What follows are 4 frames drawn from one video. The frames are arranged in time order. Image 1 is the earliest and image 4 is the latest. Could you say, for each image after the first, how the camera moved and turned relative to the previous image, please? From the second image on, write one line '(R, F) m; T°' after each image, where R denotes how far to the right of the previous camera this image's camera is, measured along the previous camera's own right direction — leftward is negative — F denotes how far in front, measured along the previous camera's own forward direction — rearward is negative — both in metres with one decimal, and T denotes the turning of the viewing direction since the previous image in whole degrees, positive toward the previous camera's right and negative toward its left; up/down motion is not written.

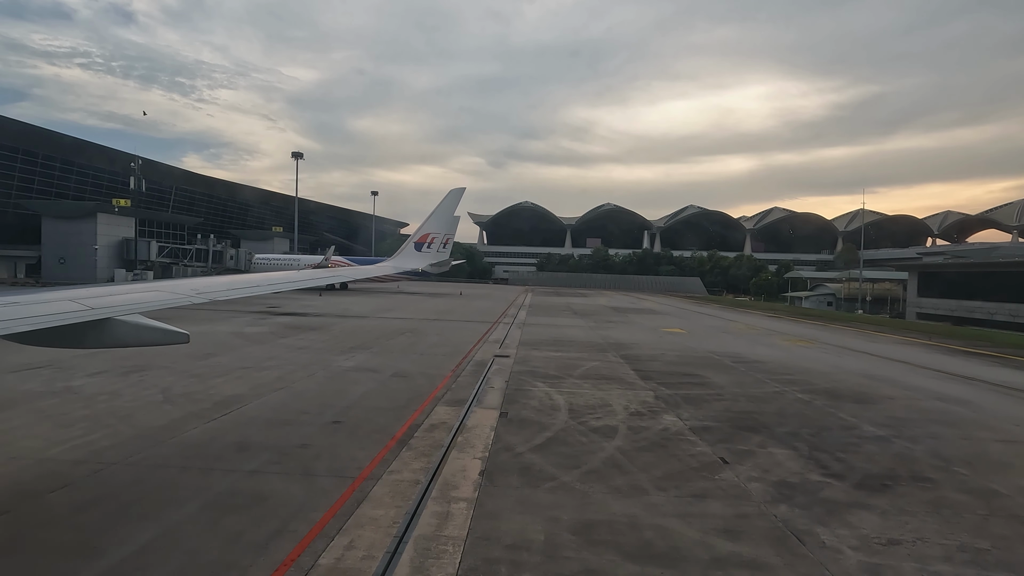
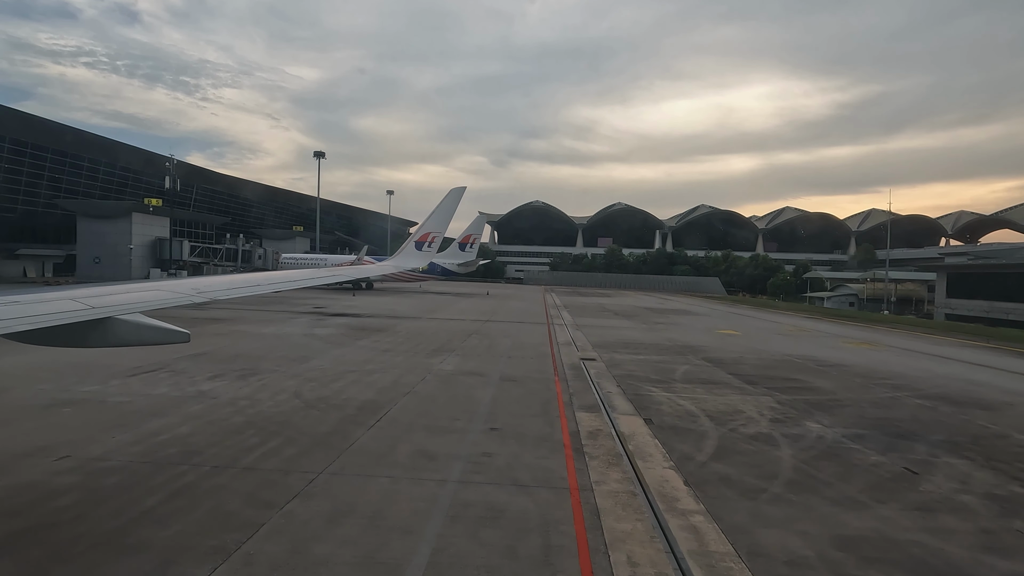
(-2.5, +0.1) m; 0°
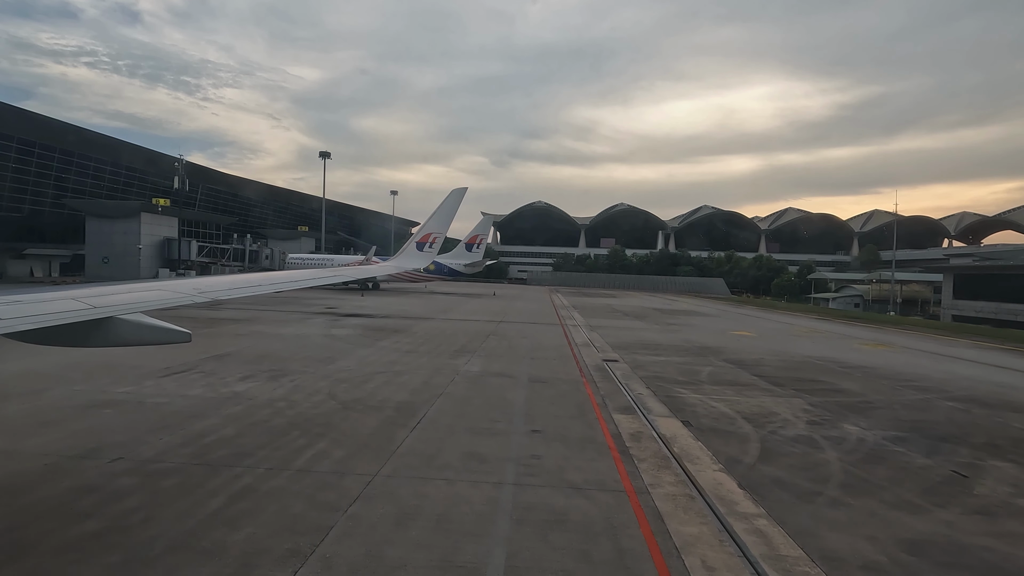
(-0.7, 0.0) m; 0°
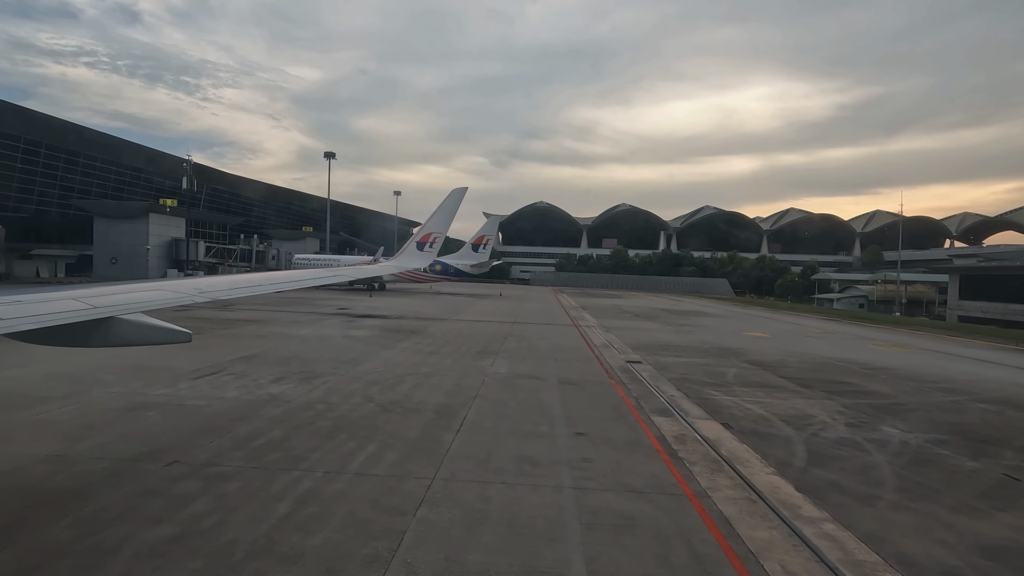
(-0.7, 0.0) m; 0°
